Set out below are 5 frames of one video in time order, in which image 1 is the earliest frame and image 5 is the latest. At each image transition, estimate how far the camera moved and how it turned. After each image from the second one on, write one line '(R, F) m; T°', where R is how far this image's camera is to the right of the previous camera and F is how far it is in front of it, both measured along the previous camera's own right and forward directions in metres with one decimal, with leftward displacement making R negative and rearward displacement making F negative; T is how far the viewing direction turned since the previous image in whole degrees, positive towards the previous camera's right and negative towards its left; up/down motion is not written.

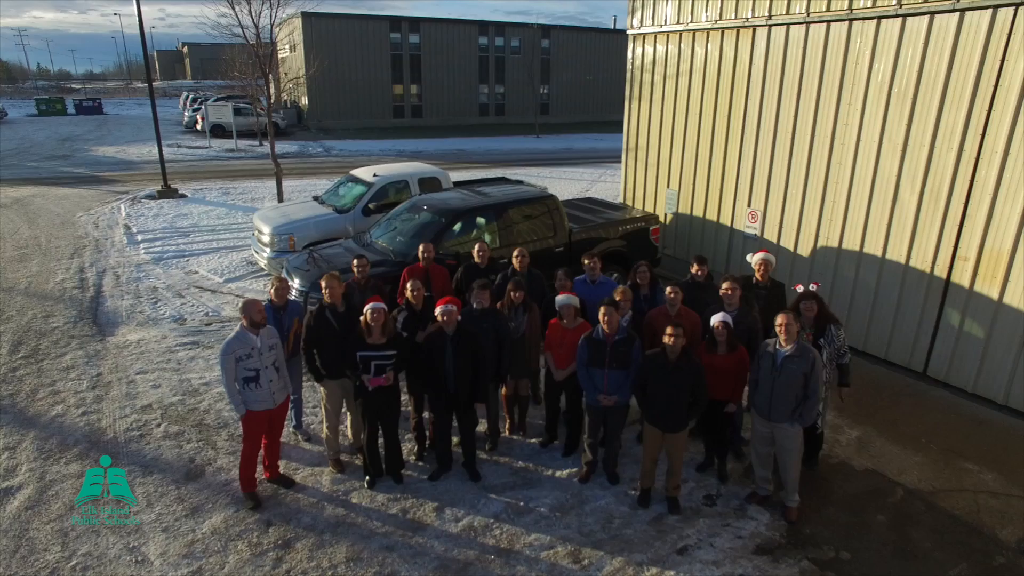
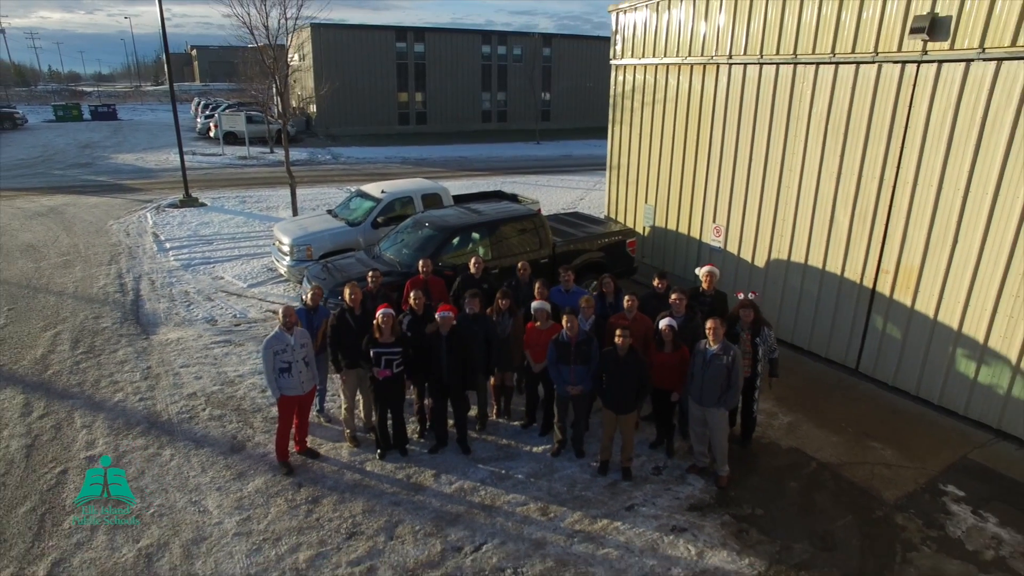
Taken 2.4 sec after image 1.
(+0.2, -1.1) m; 0°
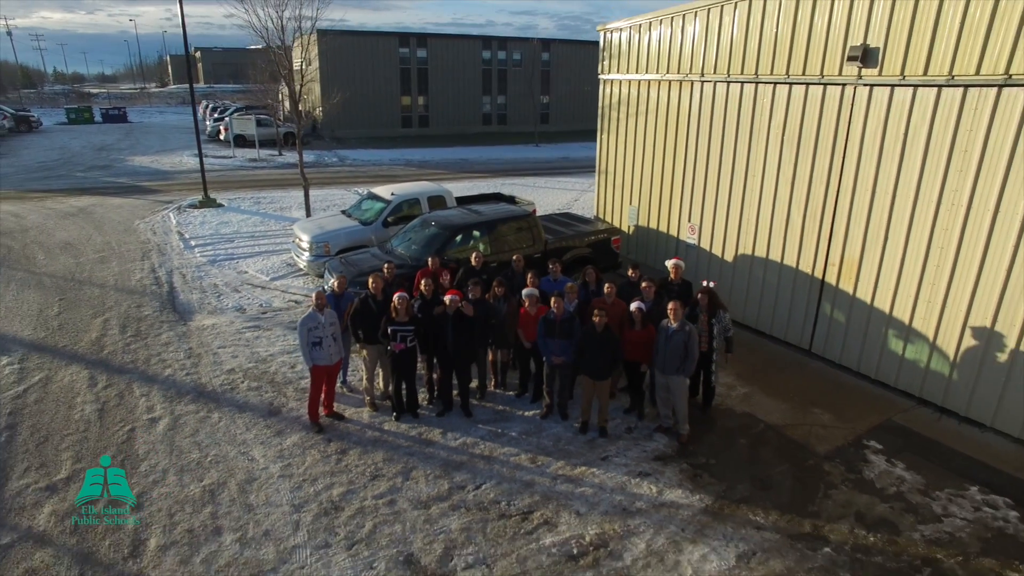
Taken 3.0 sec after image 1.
(+0.1, -1.1) m; 0°
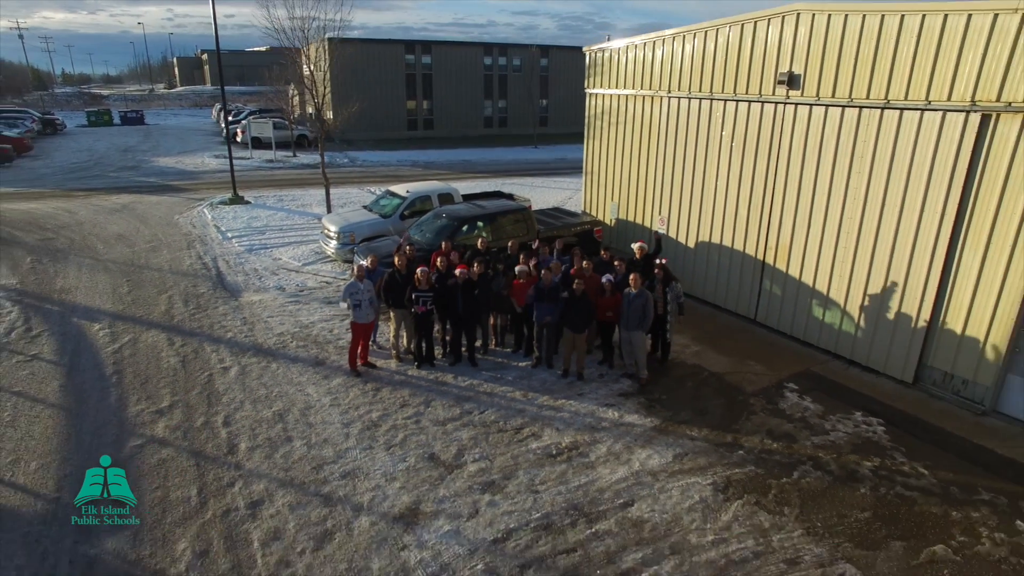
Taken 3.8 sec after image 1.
(+0.1, -1.8) m; 0°
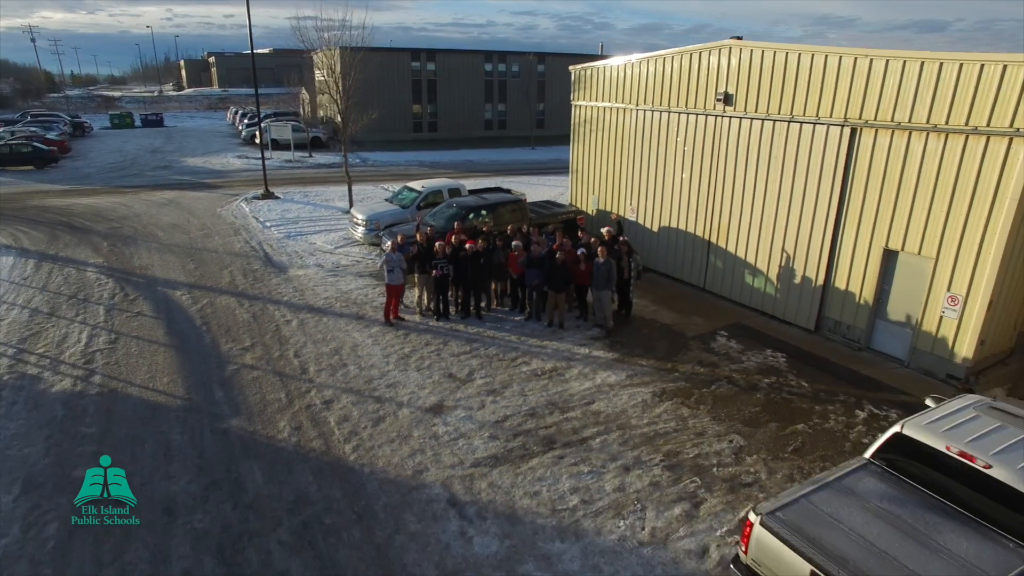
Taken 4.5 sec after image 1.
(+0.1, -2.6) m; 0°
